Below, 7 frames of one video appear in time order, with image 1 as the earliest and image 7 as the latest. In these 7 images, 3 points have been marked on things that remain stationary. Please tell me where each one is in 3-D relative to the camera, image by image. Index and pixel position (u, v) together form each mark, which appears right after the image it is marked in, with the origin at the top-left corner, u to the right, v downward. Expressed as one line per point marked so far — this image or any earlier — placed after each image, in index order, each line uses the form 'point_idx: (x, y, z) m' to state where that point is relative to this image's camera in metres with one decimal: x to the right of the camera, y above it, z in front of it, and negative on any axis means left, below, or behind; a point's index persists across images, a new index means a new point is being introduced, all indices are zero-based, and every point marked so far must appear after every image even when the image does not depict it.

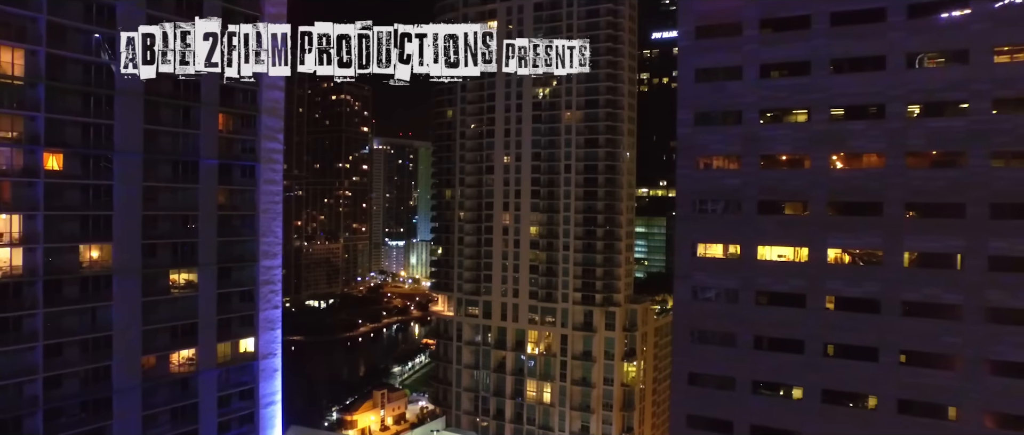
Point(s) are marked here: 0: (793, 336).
0: (+9.2, -3.9, +18.8) m
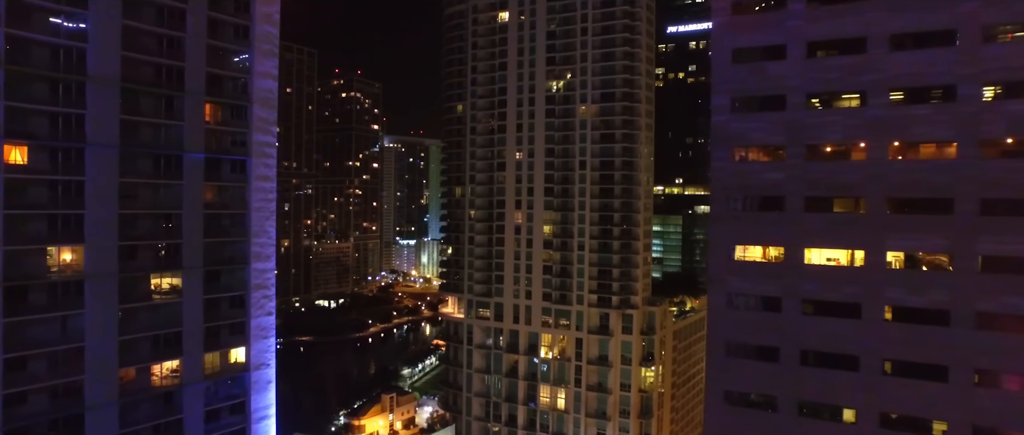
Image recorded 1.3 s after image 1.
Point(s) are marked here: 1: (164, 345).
0: (+9.6, -3.8, +16.6) m
1: (-11.7, -4.3, +19.6) m
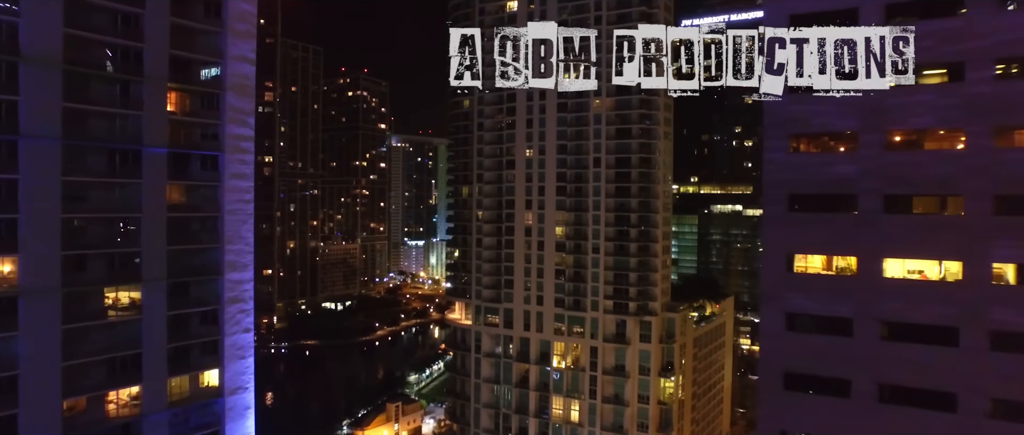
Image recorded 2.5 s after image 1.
0: (+9.8, -3.9, +13.6) m
1: (-11.4, -4.4, +17.0) m
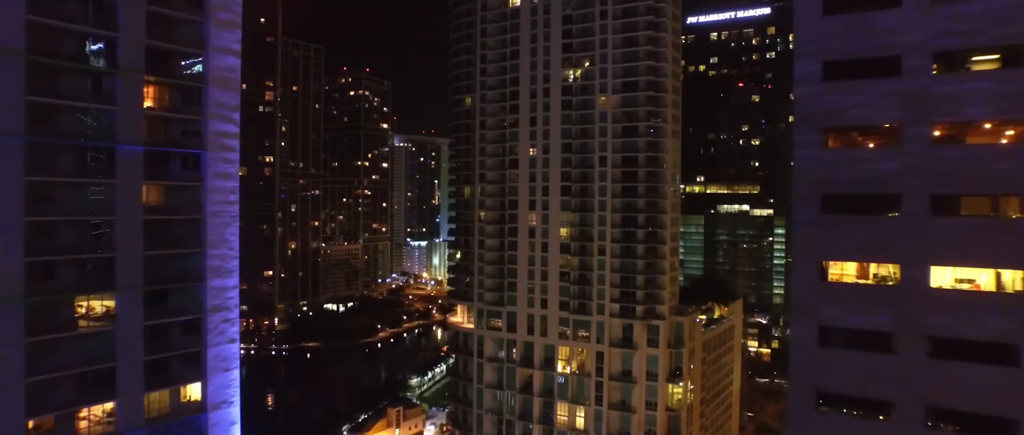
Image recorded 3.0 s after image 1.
0: (+9.9, -3.9, +12.2) m
1: (-11.3, -4.5, +15.7) m
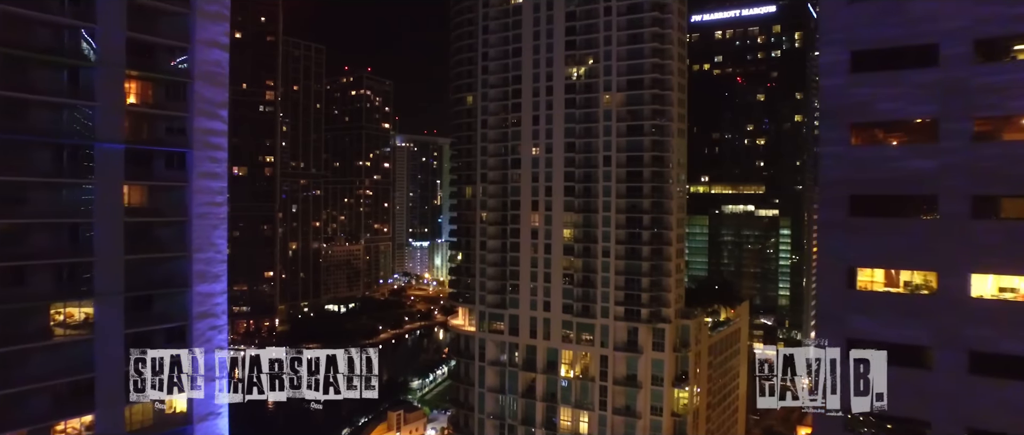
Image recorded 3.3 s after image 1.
0: (+9.9, -4.0, +11.2) m
1: (-11.2, -4.6, +14.8) m
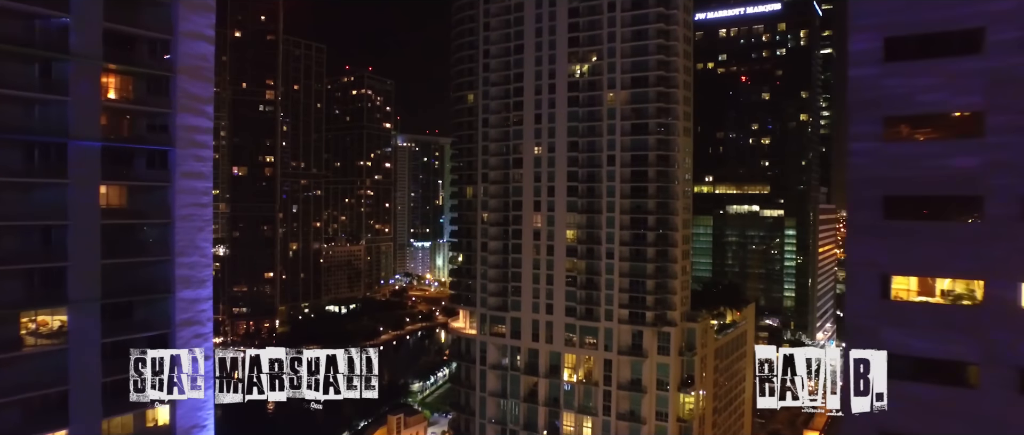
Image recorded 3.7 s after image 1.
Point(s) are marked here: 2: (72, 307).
0: (+9.9, -4.0, +10.3) m
1: (-11.2, -4.6, +13.9) m
2: (-10.7, -2.2, +14.3) m
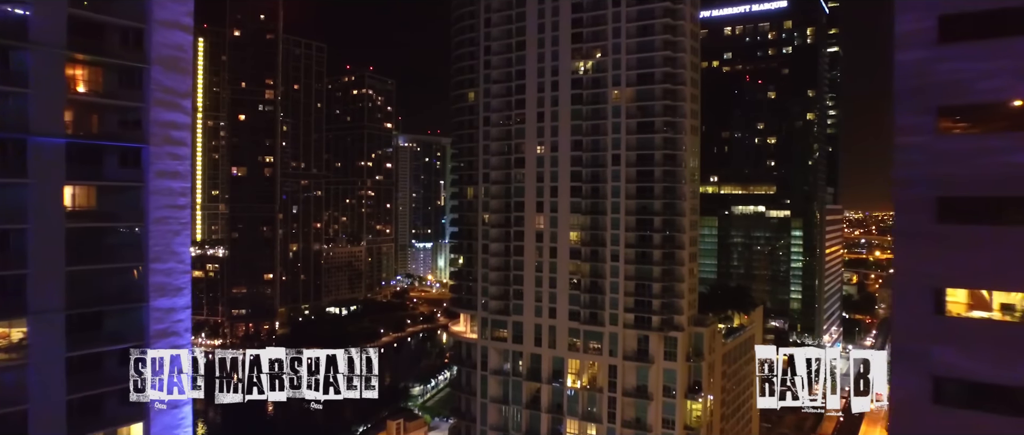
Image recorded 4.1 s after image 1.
0: (+9.9, -4.1, +9.0) m
1: (-11.2, -4.7, +12.7) m
2: (-10.7, -2.3, +13.1) m
